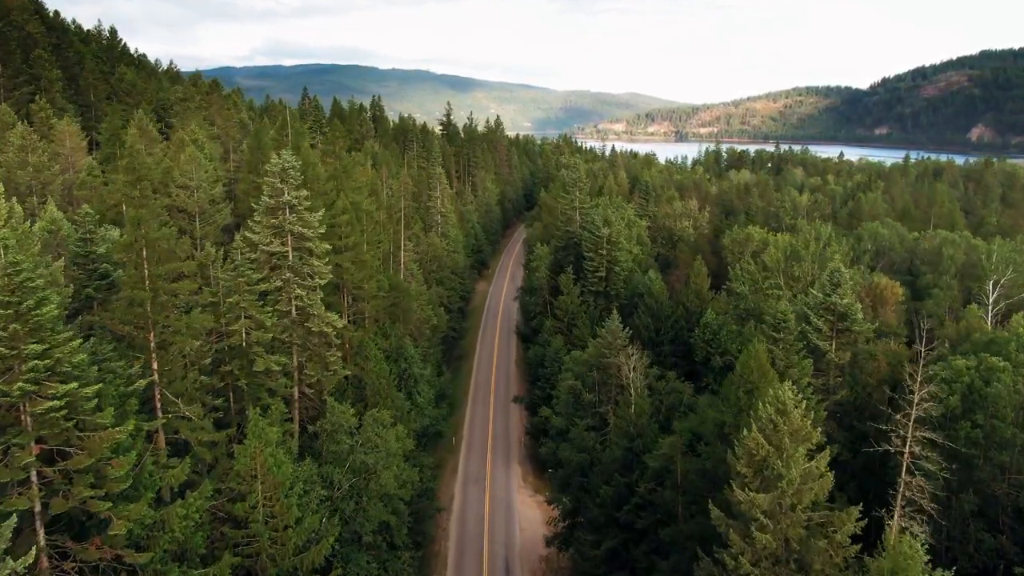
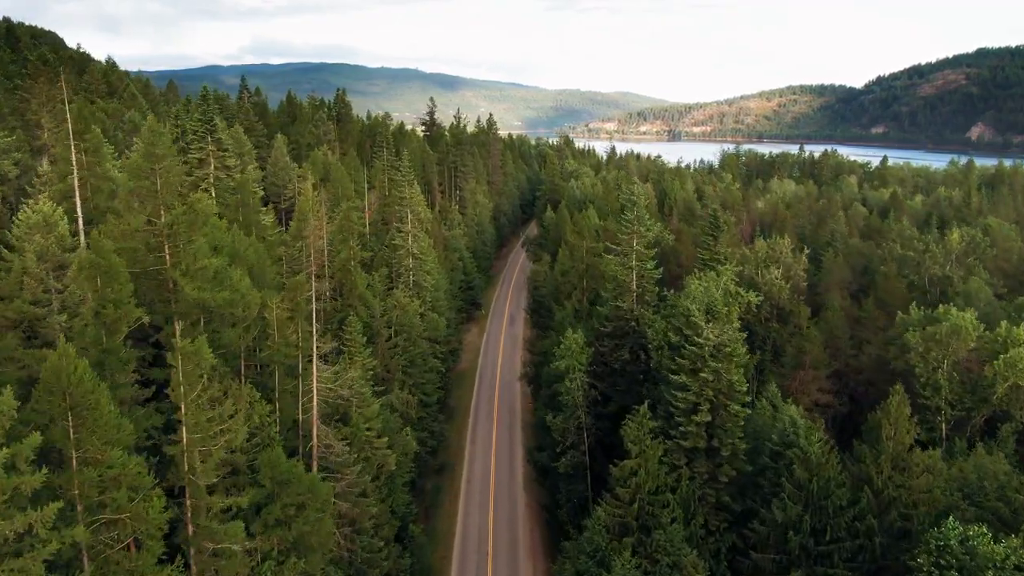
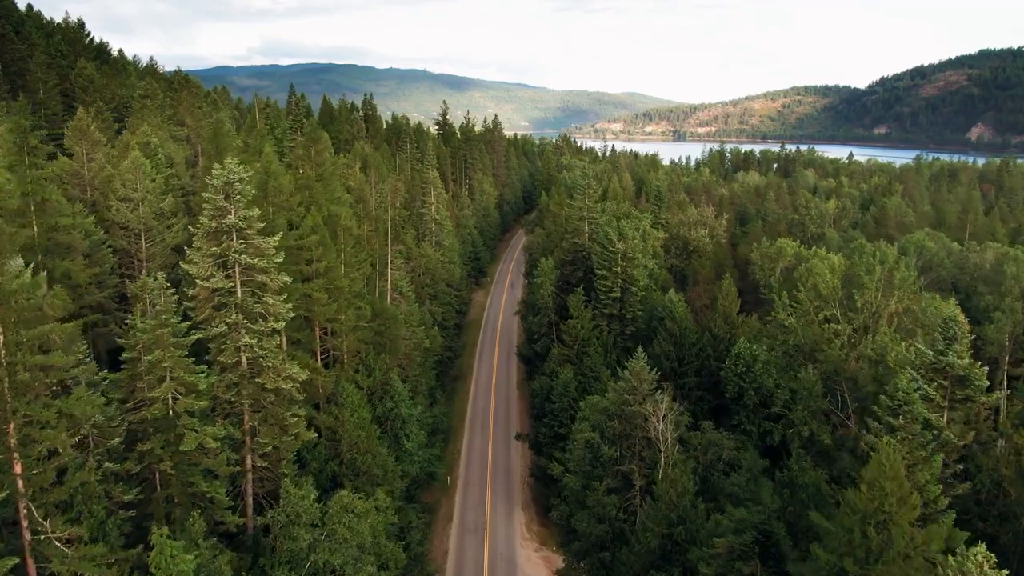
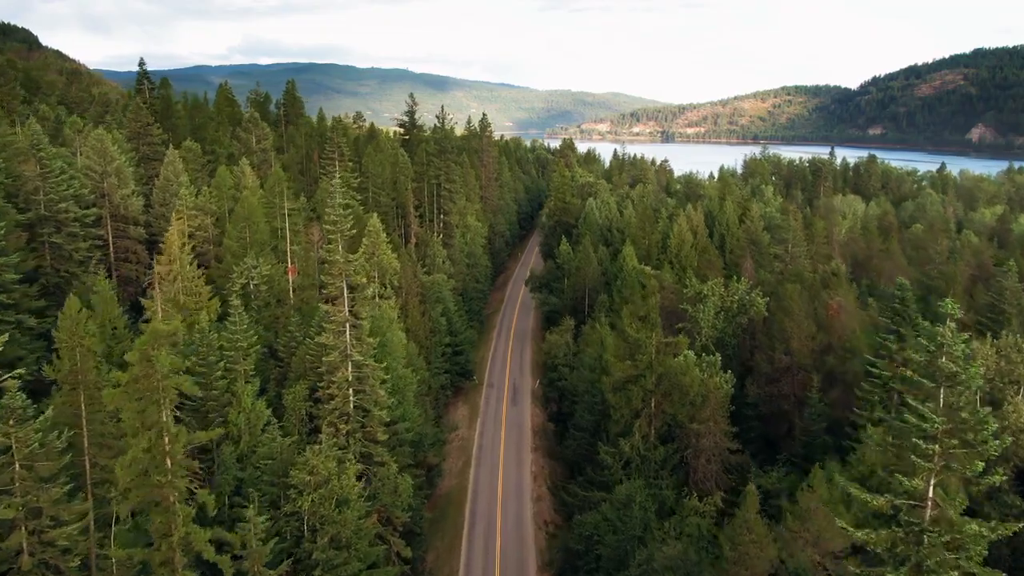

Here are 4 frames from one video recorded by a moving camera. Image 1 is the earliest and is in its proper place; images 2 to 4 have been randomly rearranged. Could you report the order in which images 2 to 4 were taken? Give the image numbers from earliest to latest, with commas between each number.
3, 2, 4
